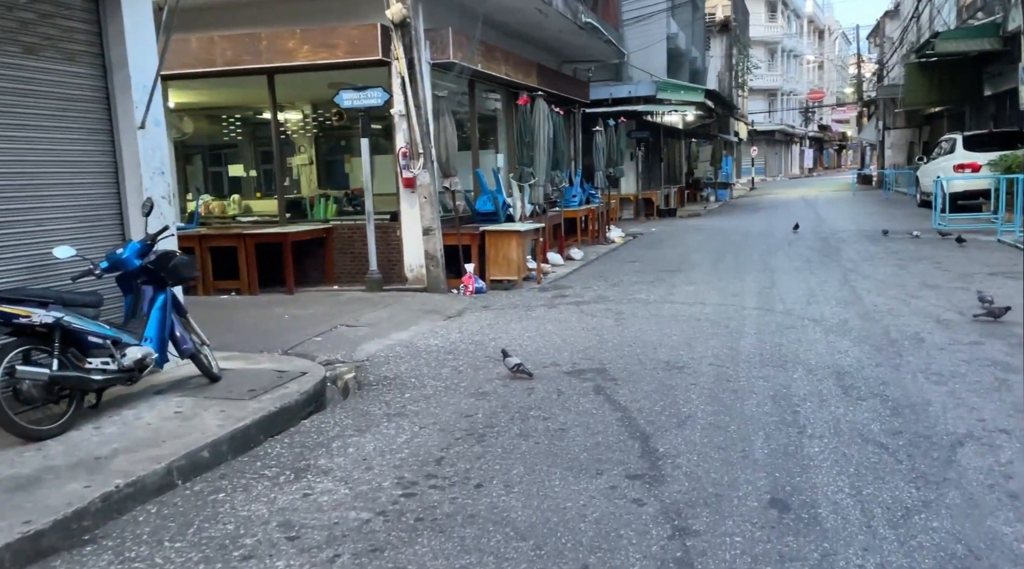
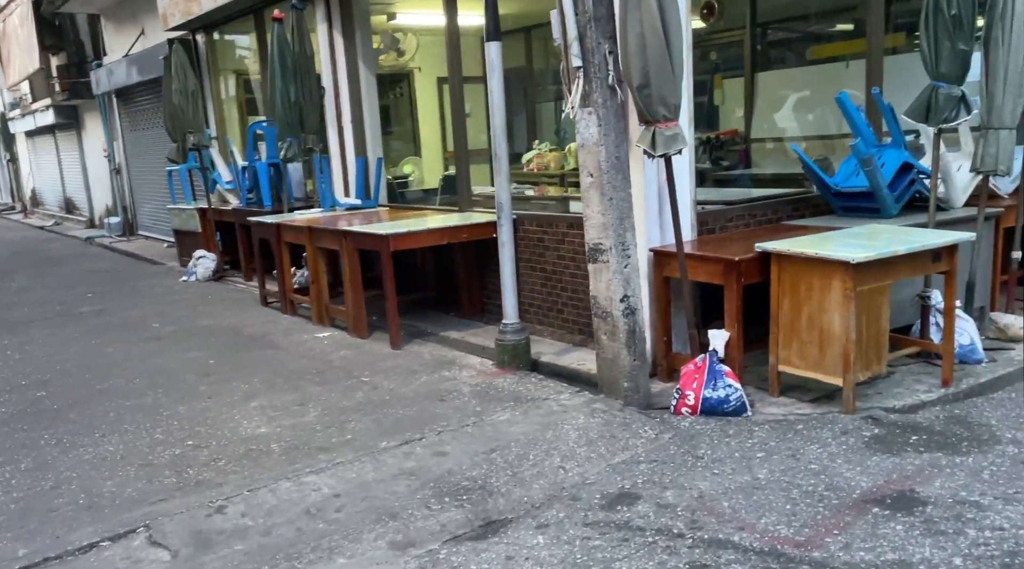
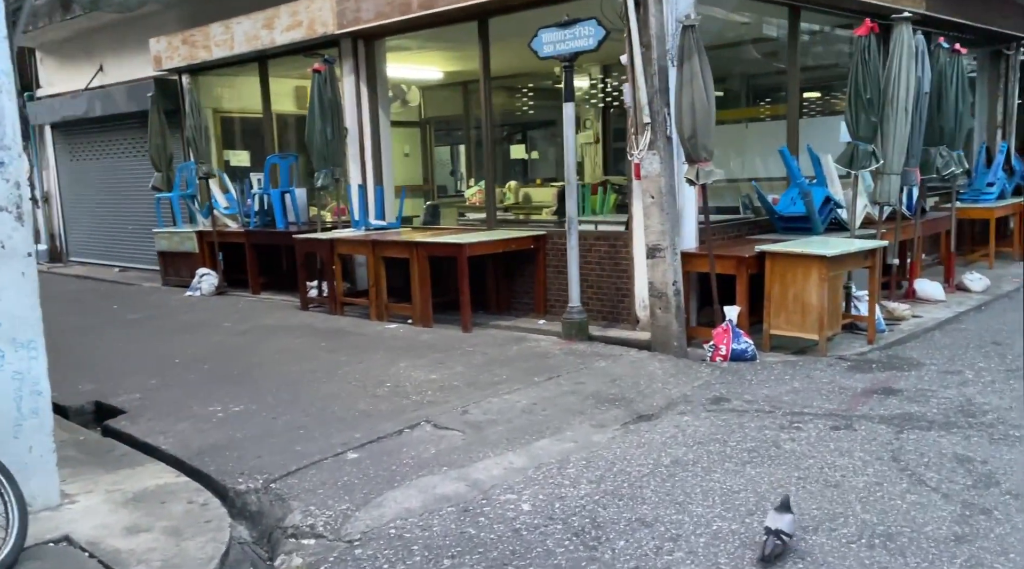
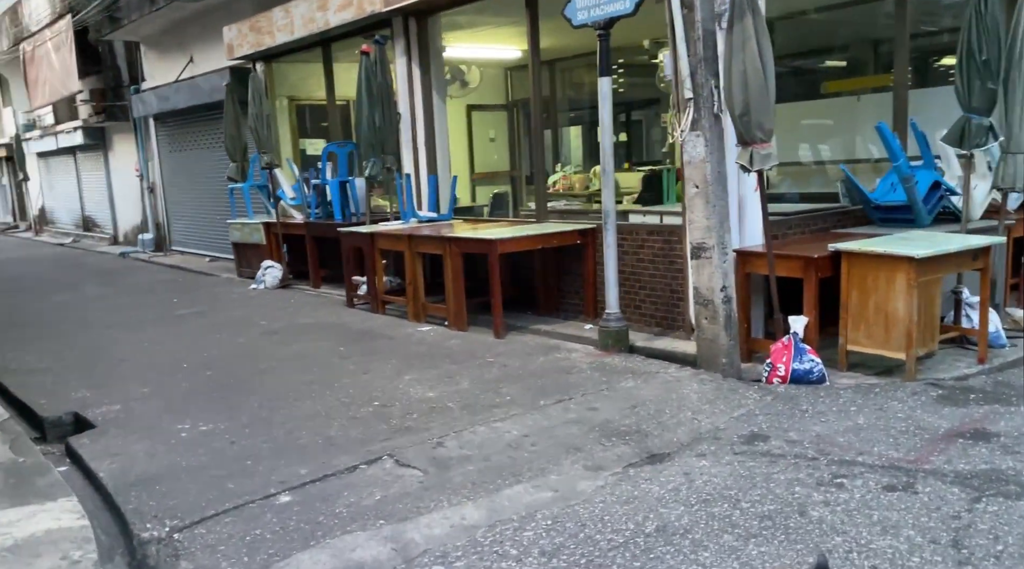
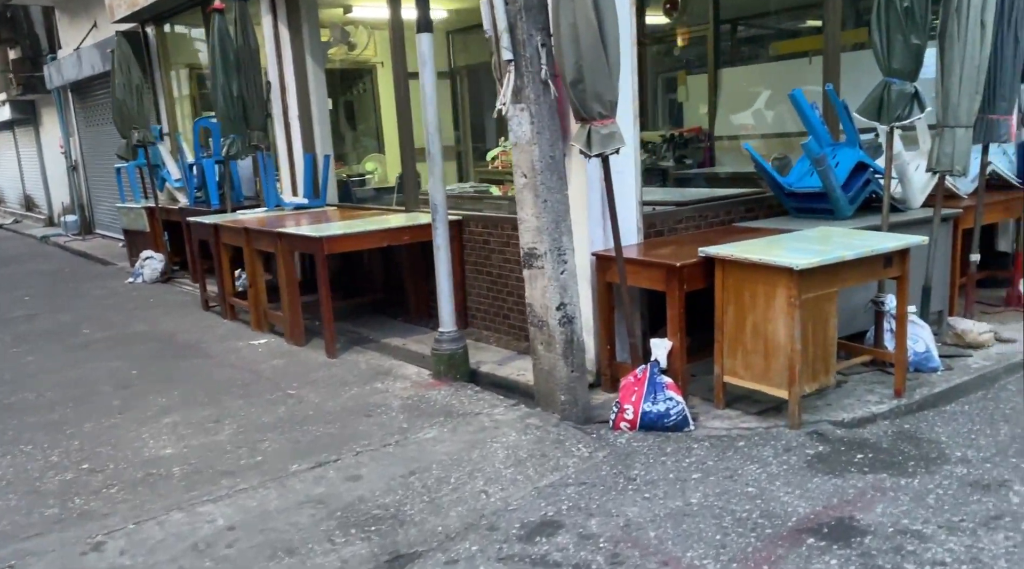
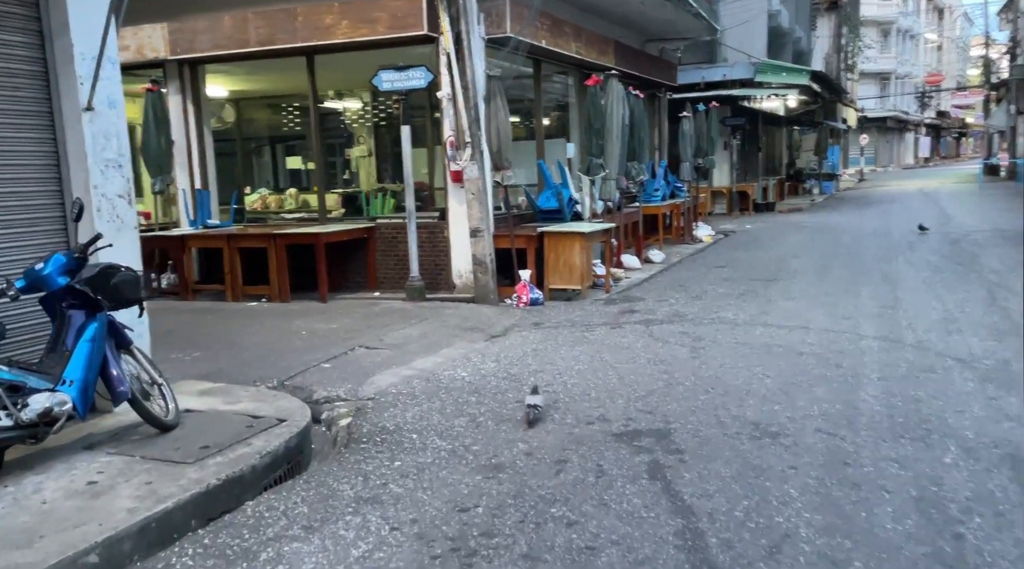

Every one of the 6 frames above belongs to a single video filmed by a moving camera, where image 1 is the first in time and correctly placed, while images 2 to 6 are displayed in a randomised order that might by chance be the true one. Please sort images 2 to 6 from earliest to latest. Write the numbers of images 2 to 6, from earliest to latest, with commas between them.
6, 3, 4, 2, 5
